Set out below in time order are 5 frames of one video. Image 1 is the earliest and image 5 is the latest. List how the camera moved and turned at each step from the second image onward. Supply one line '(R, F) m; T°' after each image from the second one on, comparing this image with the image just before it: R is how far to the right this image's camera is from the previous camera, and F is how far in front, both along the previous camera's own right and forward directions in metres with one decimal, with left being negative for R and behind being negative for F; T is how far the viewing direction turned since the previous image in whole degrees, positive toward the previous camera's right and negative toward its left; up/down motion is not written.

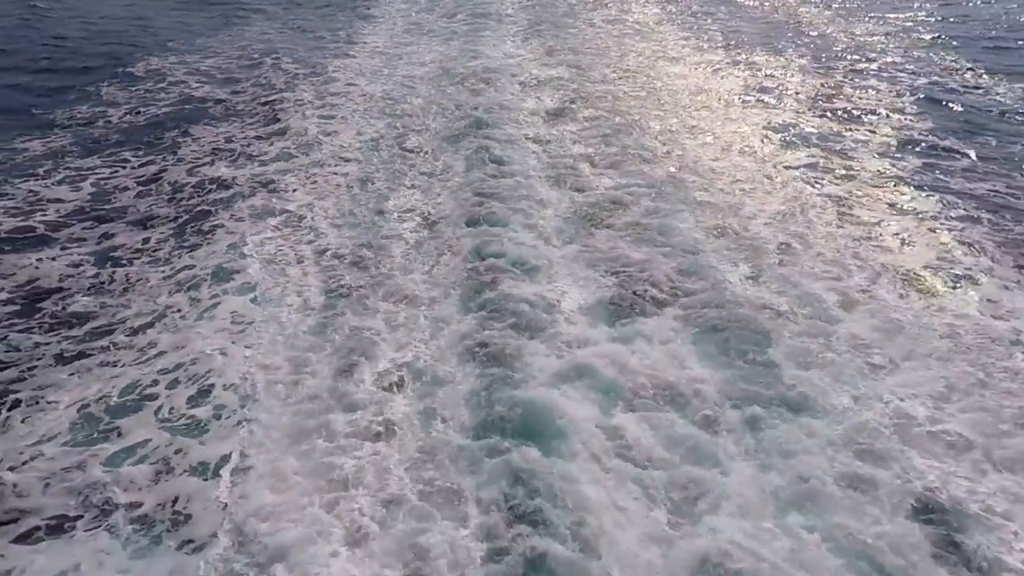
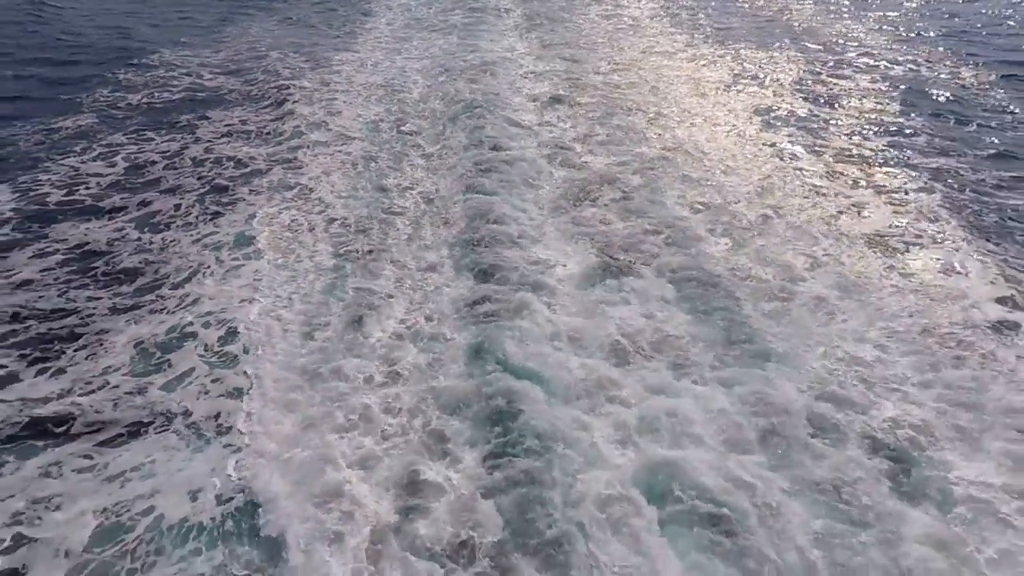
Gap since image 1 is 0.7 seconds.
(0.0, -0.7) m; 0°
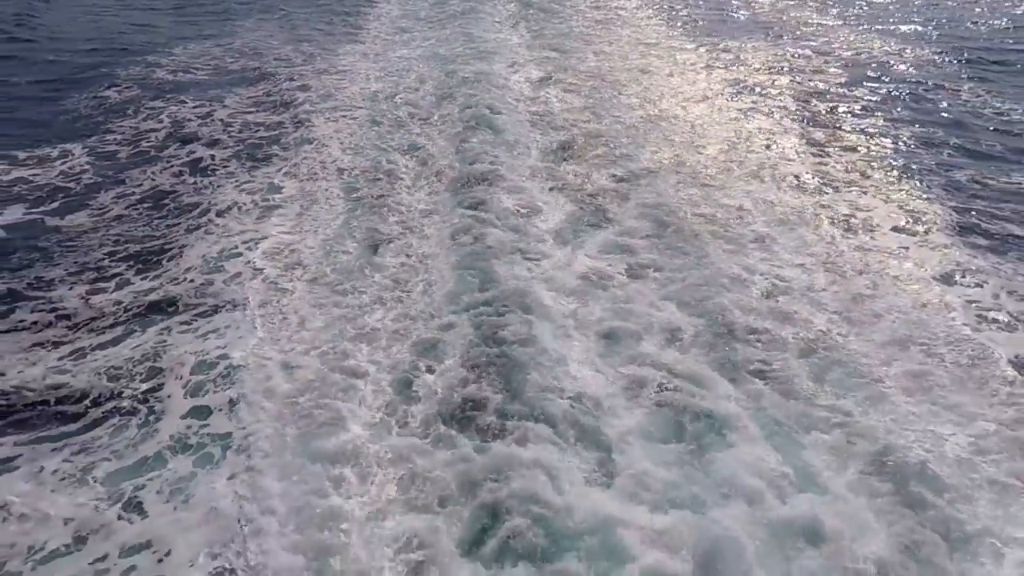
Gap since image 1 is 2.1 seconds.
(+0.1, -1.4) m; 0°
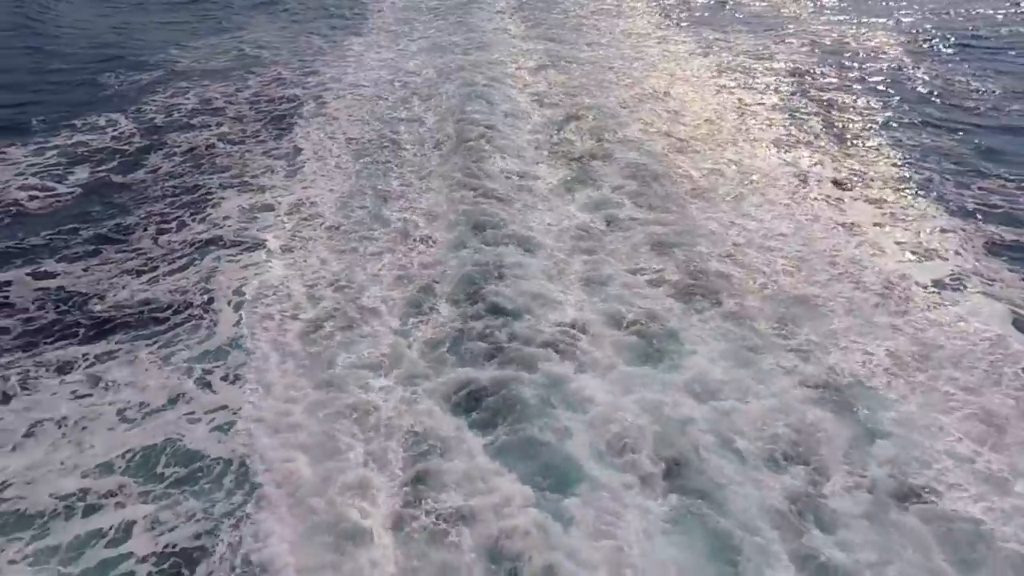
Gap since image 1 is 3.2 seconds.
(+0.1, -1.0) m; 0°
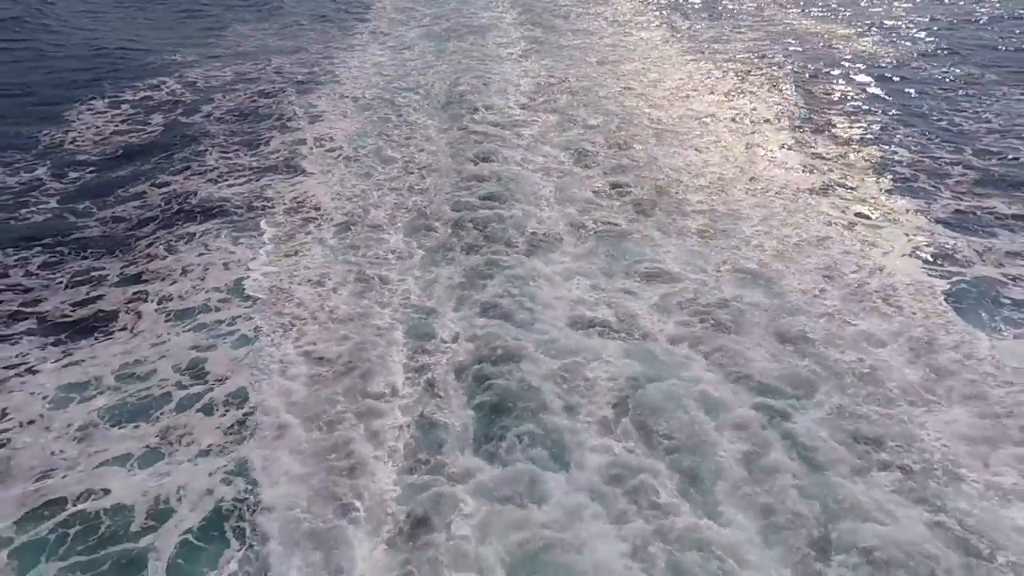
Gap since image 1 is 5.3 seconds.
(+0.1, -1.9) m; 0°
